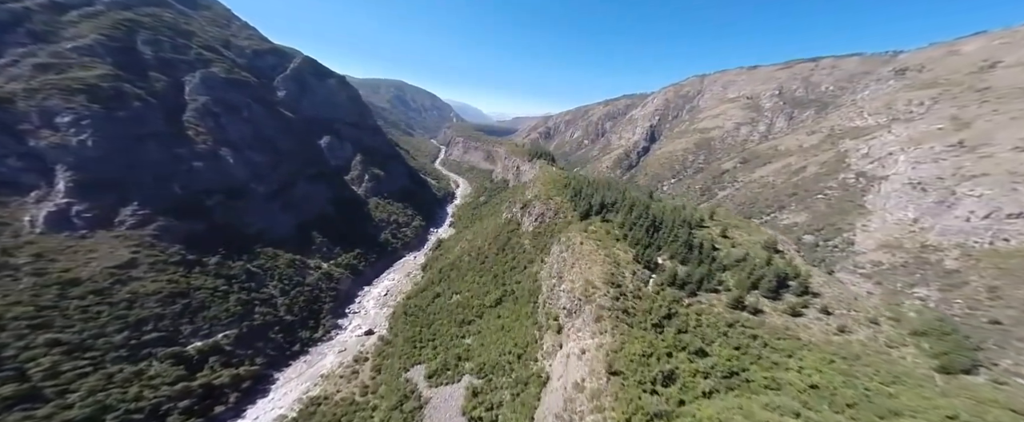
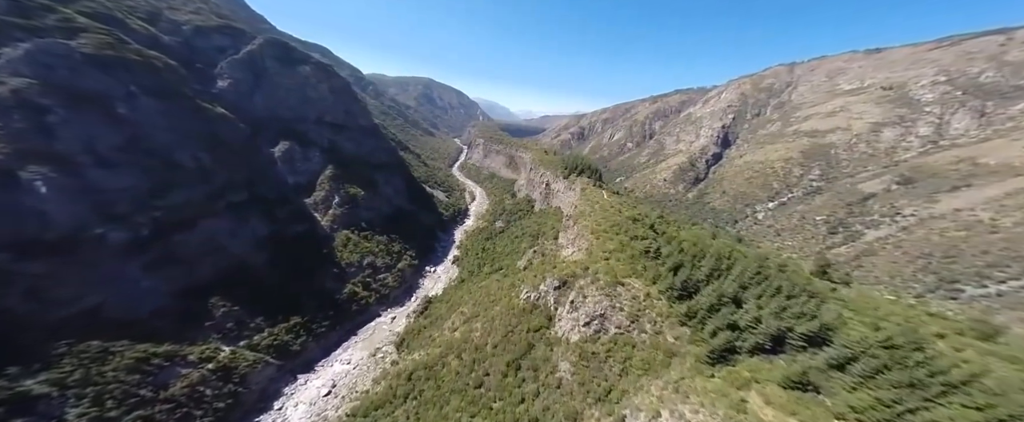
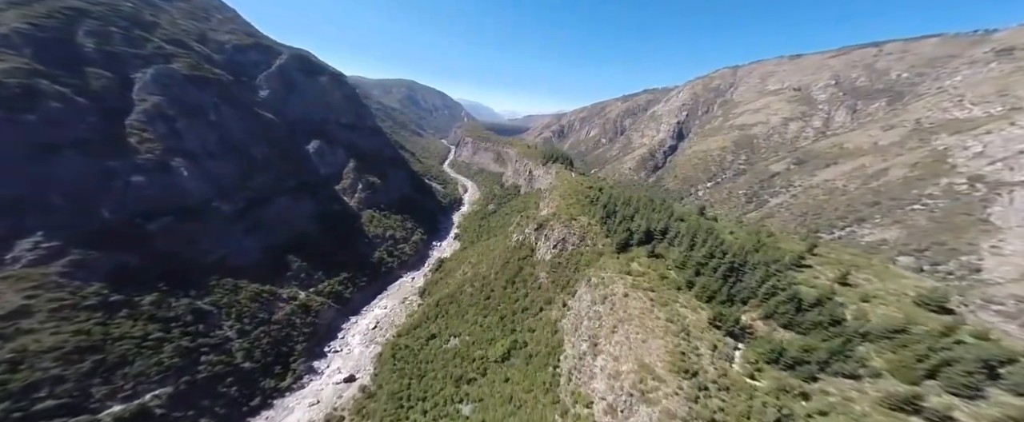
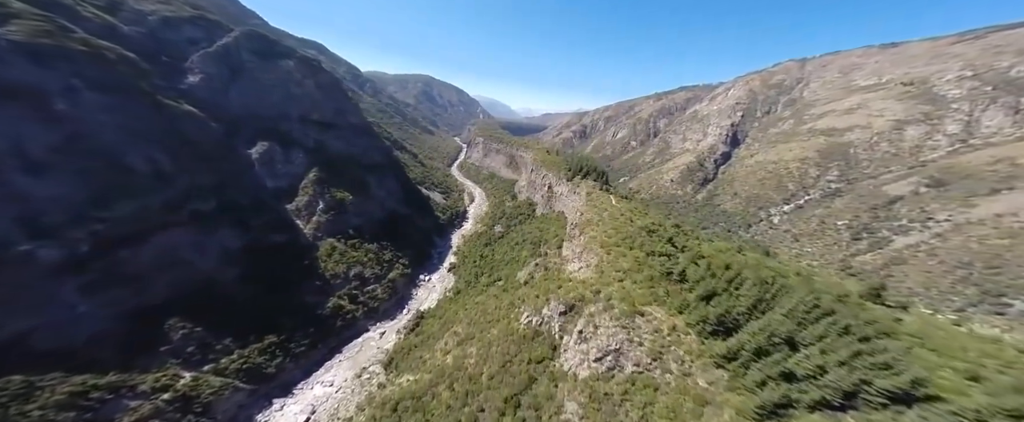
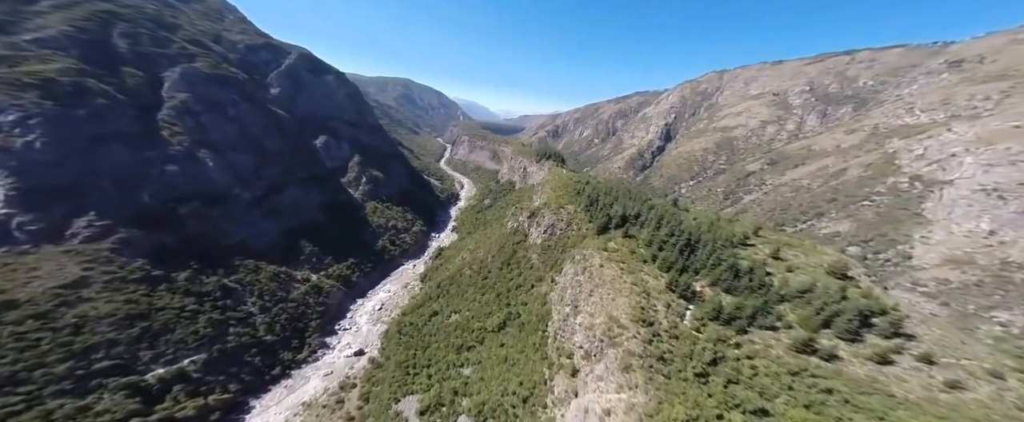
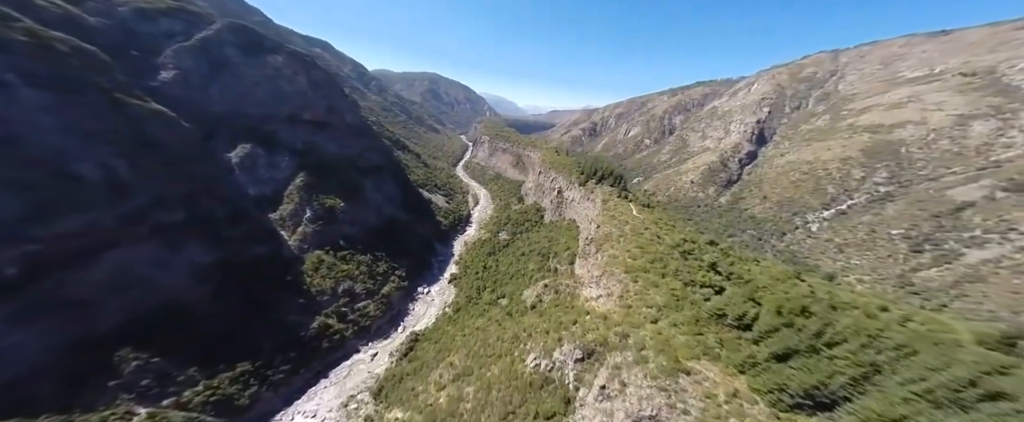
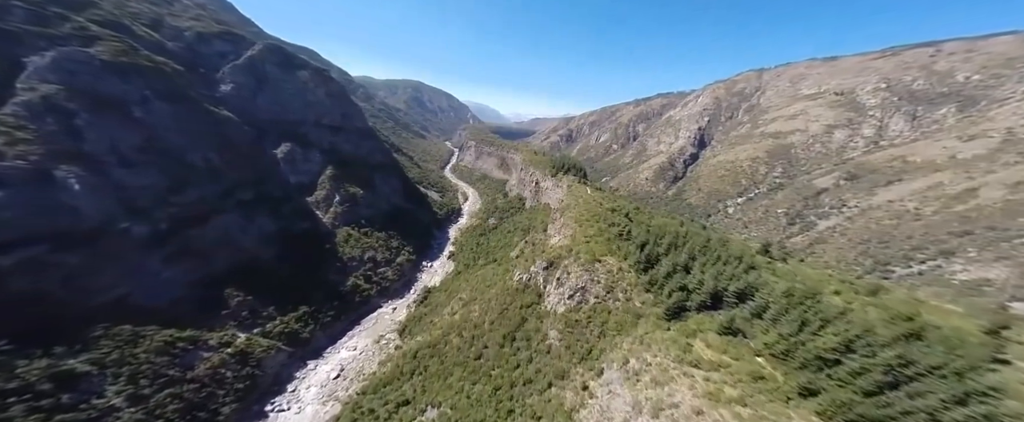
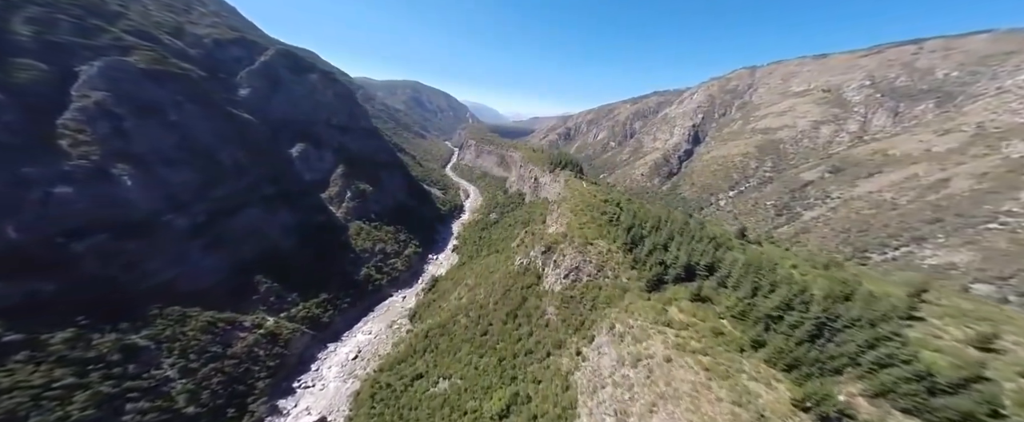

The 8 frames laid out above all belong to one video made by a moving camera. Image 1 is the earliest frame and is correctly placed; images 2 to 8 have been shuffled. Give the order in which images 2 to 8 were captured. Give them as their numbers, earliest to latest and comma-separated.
5, 3, 8, 7, 2, 4, 6
